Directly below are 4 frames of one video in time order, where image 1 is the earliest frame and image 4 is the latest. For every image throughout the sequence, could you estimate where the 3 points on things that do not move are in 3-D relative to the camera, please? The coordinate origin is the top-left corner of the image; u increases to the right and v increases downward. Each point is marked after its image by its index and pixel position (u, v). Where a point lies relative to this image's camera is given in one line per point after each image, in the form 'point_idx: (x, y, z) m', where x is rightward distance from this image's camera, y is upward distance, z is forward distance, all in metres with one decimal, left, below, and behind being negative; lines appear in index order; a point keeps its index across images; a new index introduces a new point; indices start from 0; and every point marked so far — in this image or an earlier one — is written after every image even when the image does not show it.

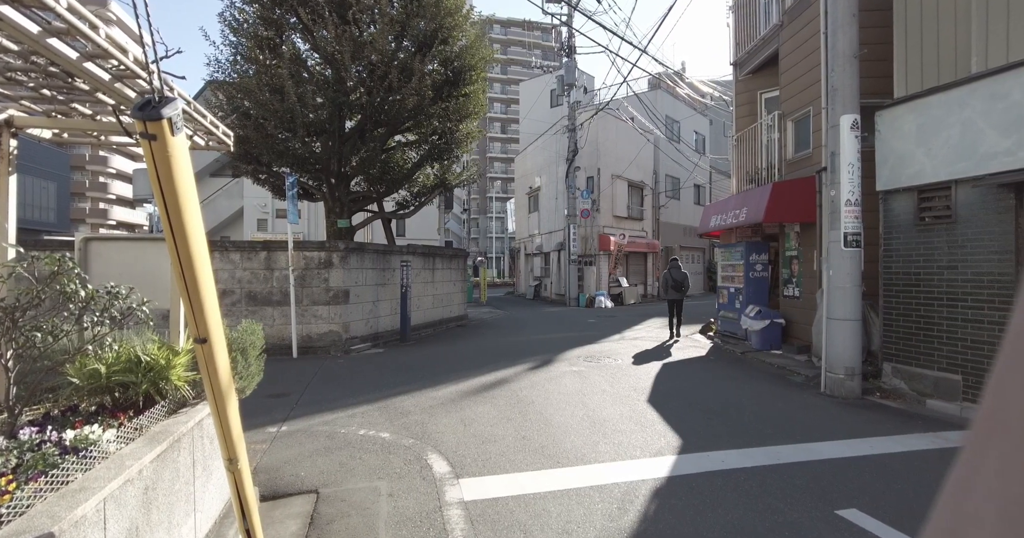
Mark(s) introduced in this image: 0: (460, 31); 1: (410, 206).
0: (-1.2, +5.4, +10.9) m
1: (-2.7, +1.7, +12.9) m
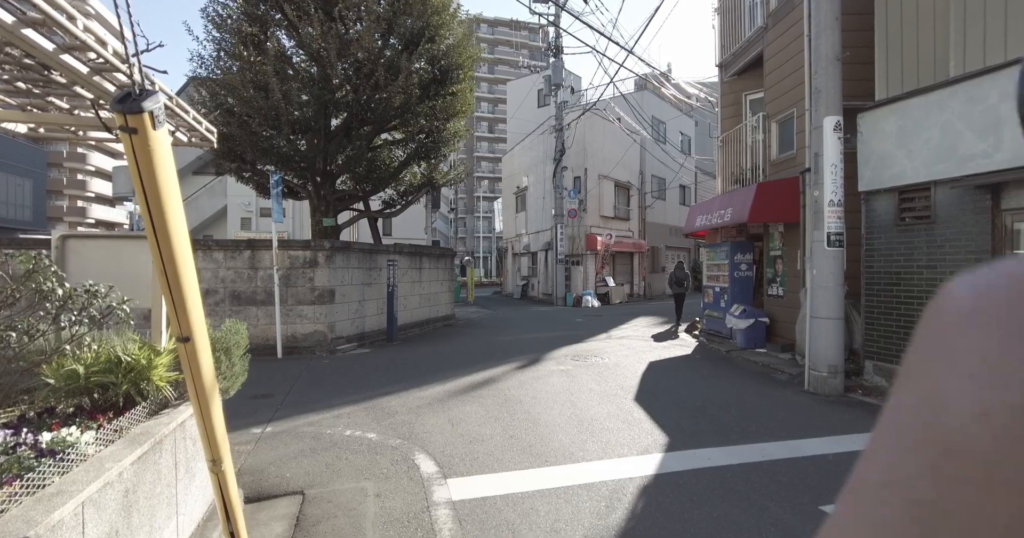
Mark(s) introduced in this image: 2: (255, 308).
0: (-1.5, +5.4, +10.9) m
1: (-3.0, +1.7, +12.8) m
2: (-4.7, -0.7, +8.9) m
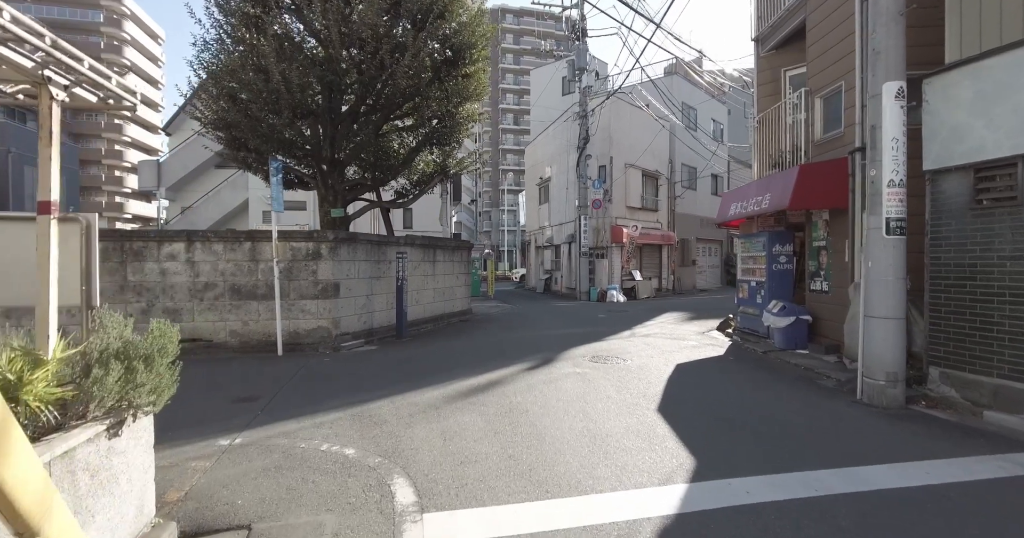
0: (-1.1, +5.5, +10.2) m
1: (-2.6, +1.9, +12.2) m
2: (-4.5, -0.6, +8.5) m
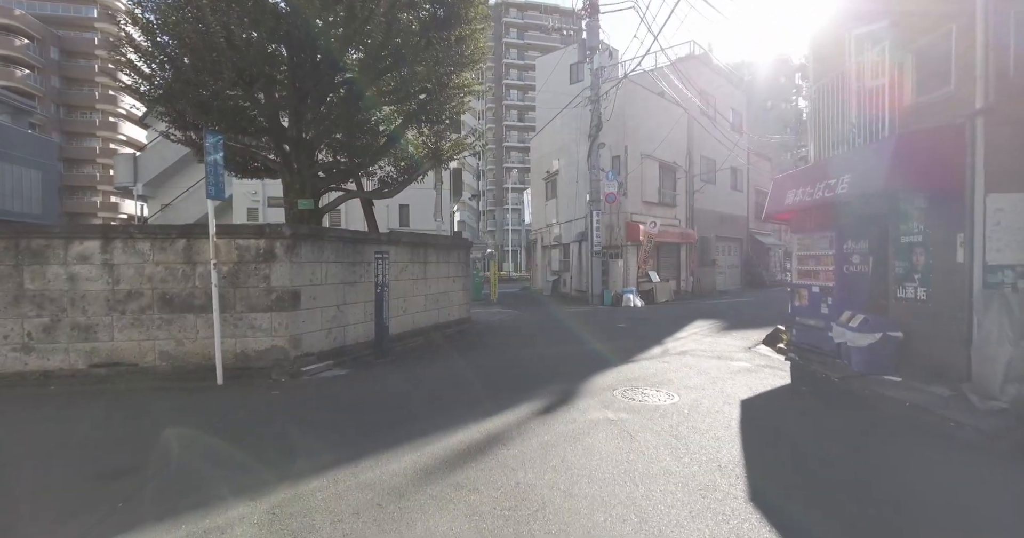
0: (-1.0, +5.5, +8.3) m
1: (-2.5, +1.8, +10.4) m
2: (-4.4, -0.7, +6.7) m
